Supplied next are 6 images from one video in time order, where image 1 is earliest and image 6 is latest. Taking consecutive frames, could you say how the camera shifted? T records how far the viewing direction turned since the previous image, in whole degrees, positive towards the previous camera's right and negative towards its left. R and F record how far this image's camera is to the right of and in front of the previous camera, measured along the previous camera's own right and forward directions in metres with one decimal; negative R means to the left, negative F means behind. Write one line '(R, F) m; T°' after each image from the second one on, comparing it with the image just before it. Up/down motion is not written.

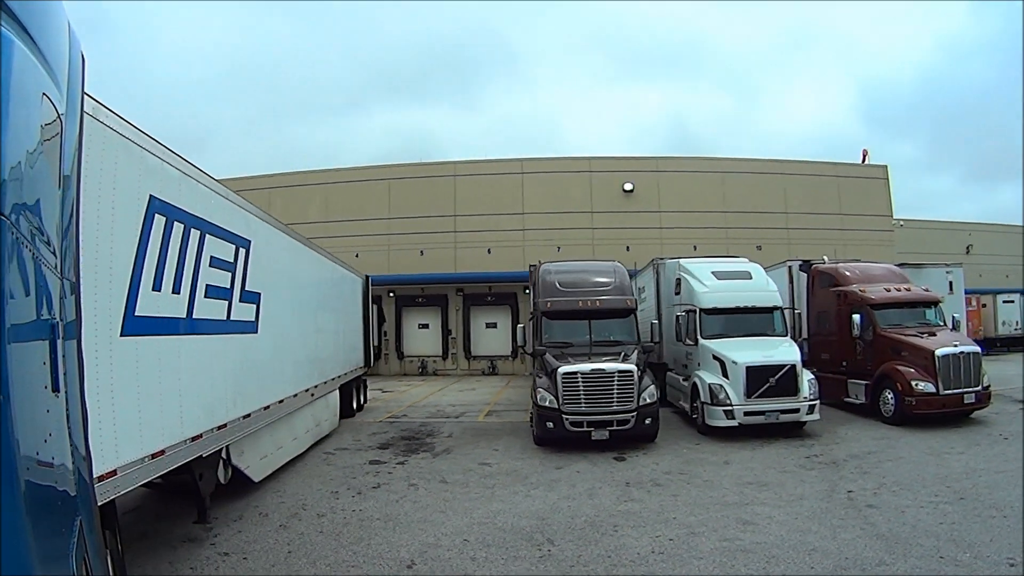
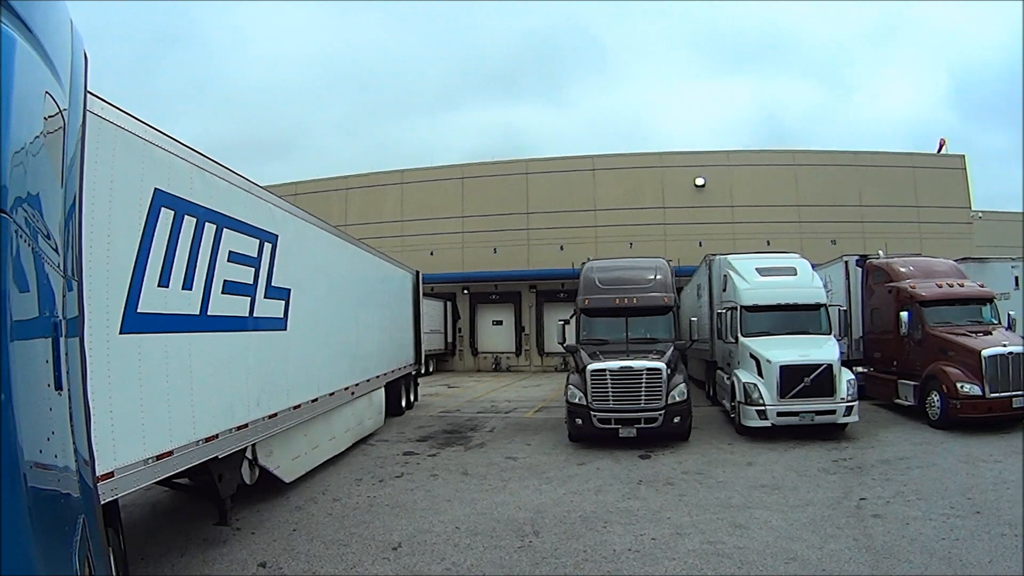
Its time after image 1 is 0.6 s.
(+0.6, +0.1) m; -6°
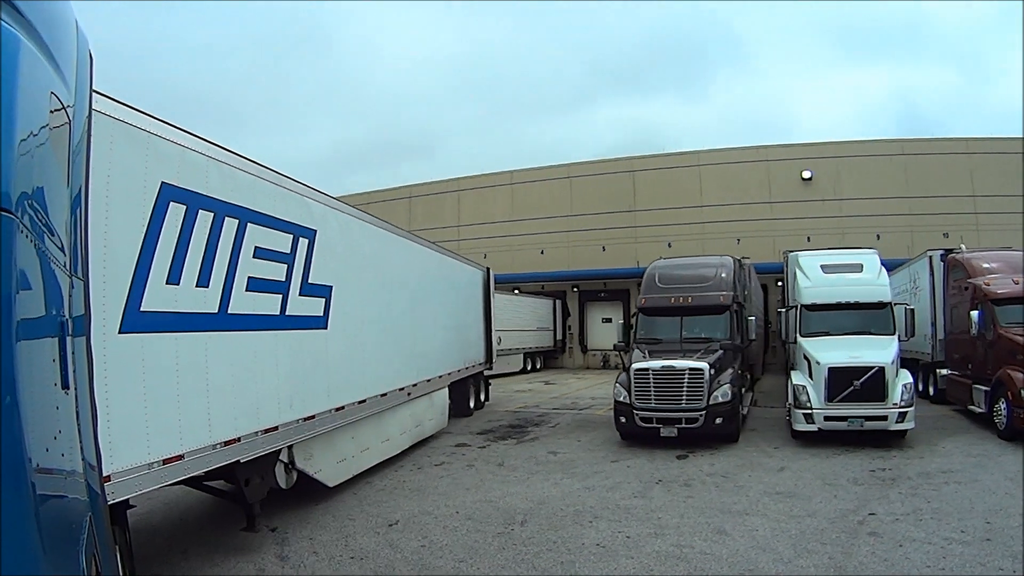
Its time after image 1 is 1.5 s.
(+0.8, +0.1) m; -9°
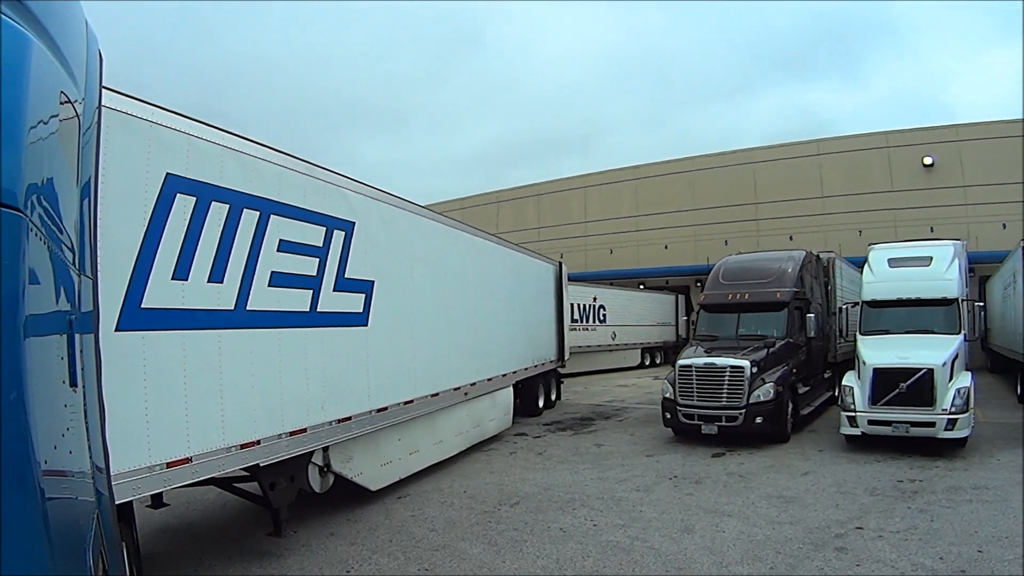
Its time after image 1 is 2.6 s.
(+0.3, +0.2) m; -5°
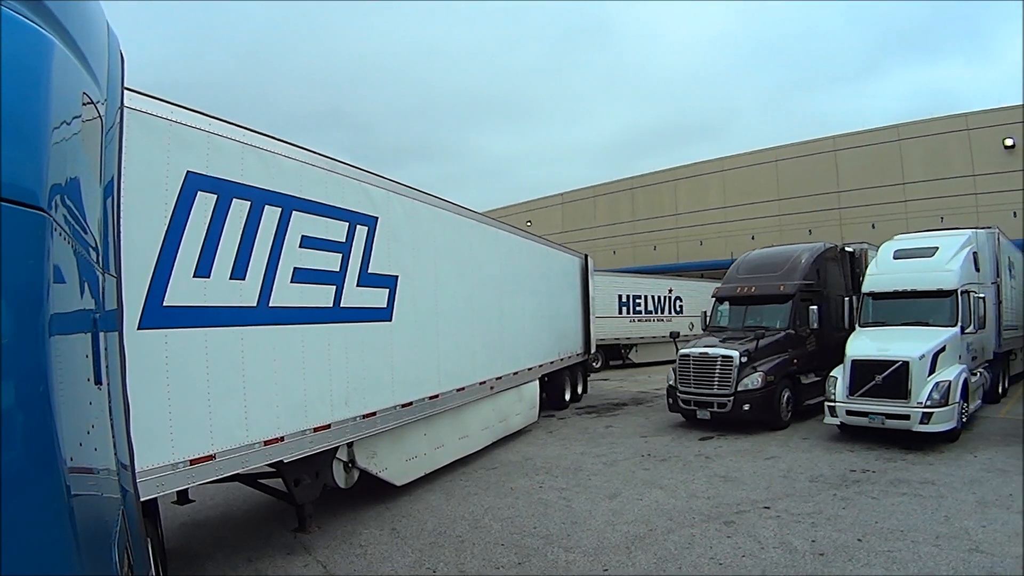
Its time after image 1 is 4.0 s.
(-0.1, 0.0) m; 0°
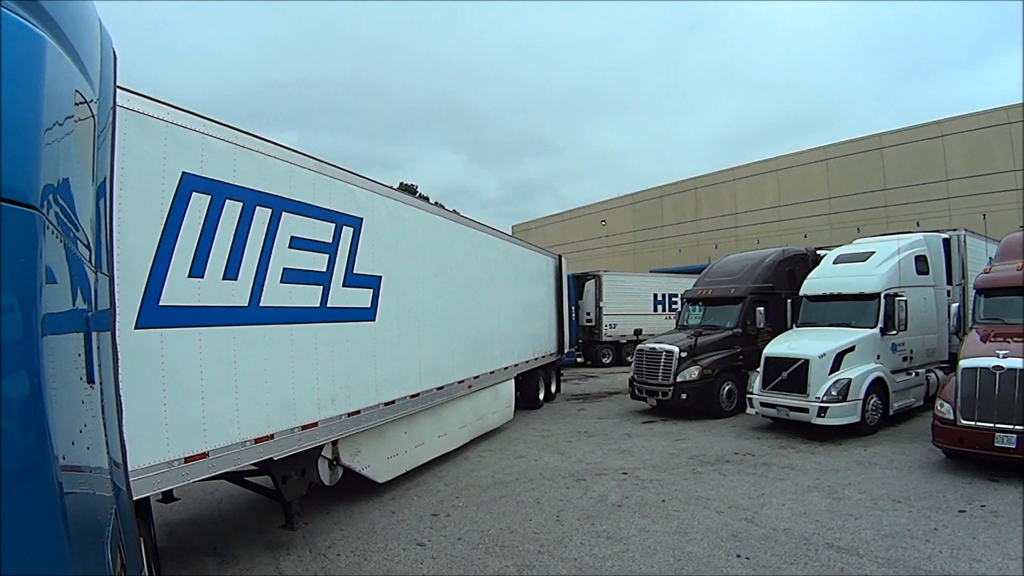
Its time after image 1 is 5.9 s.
(0.0, -0.2) m; +2°
